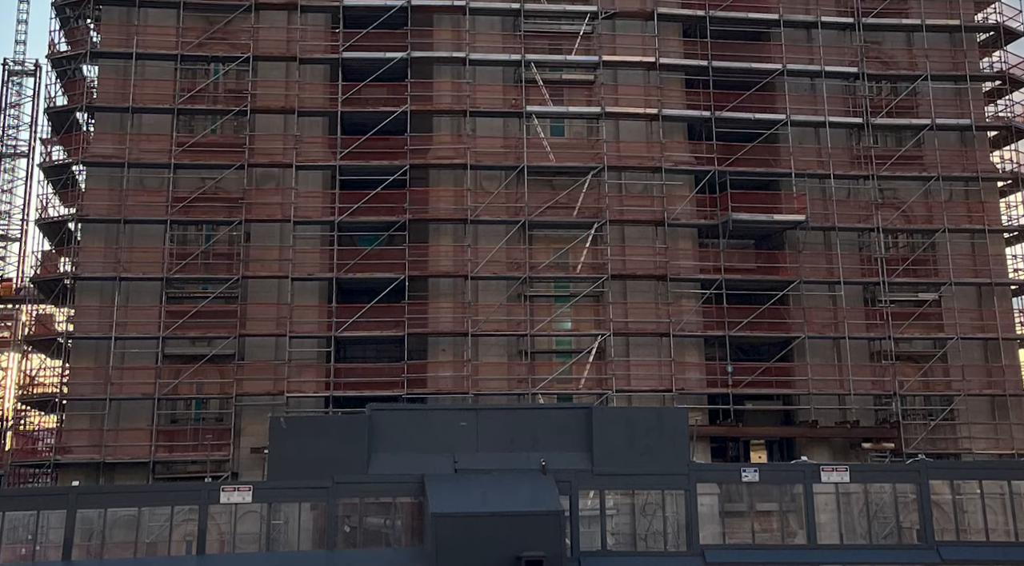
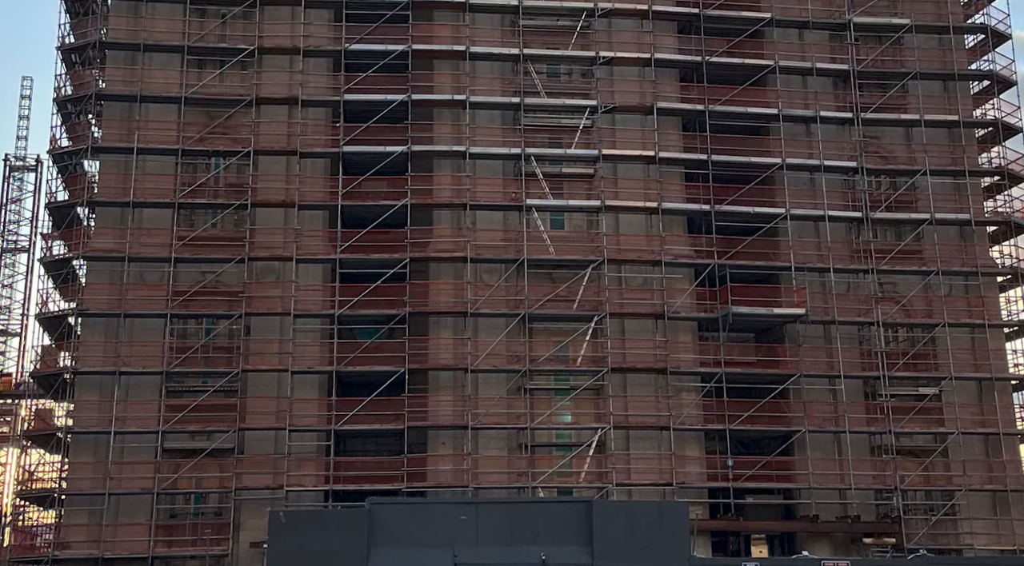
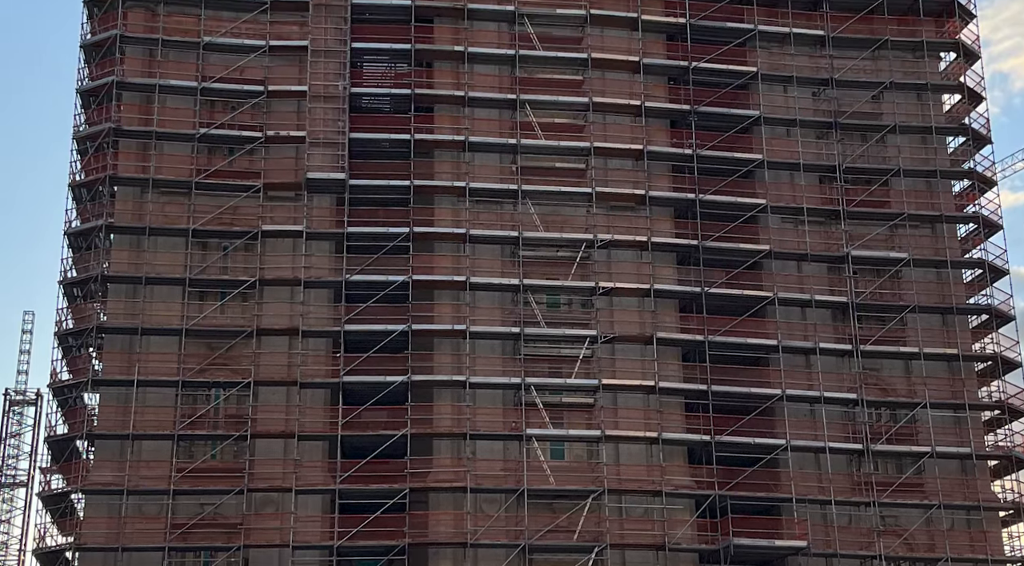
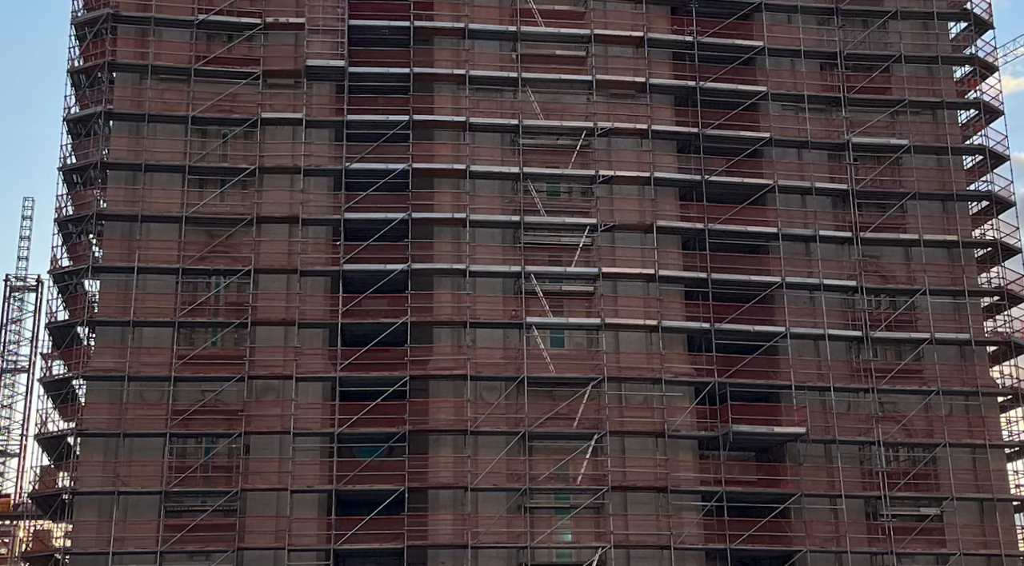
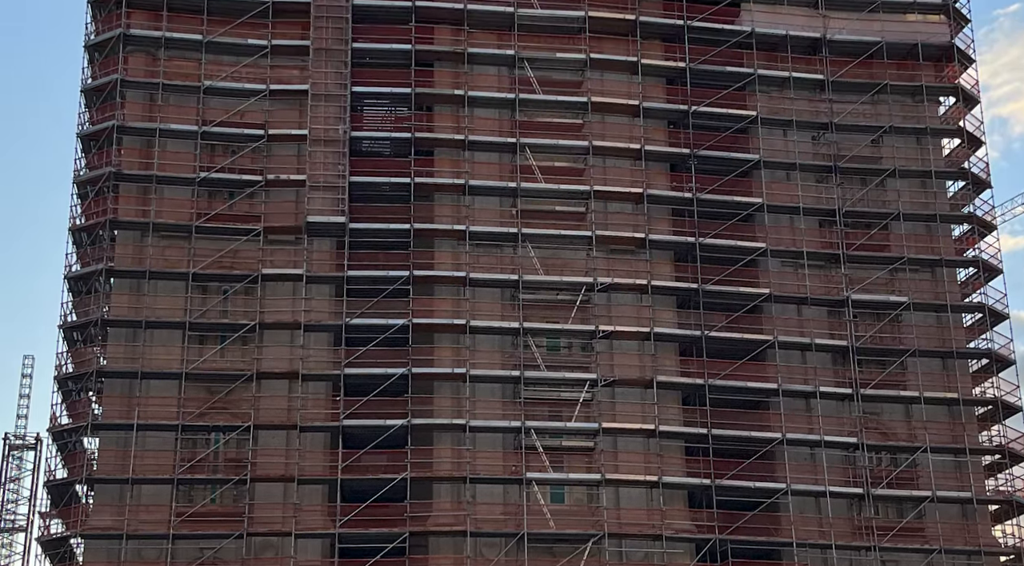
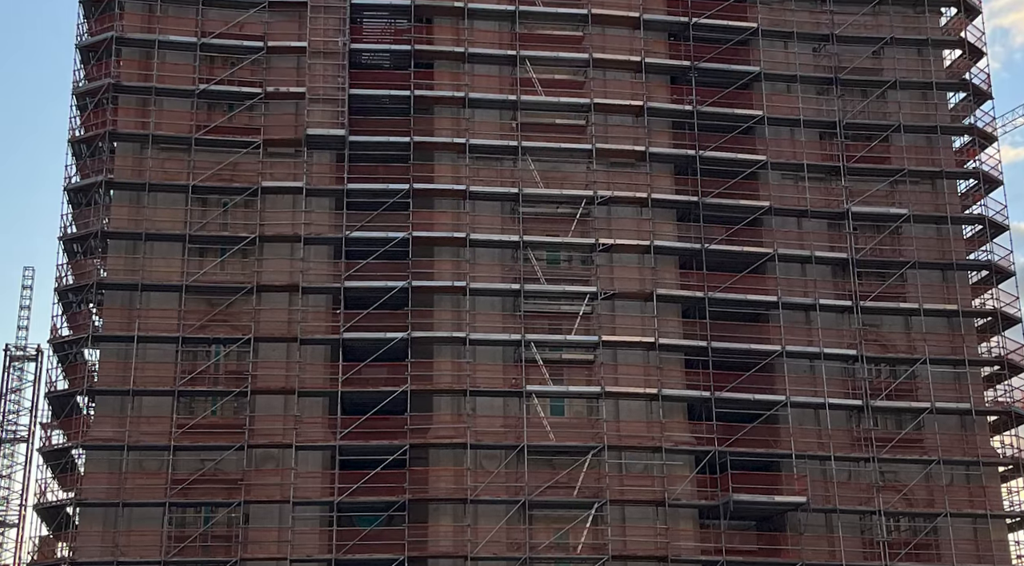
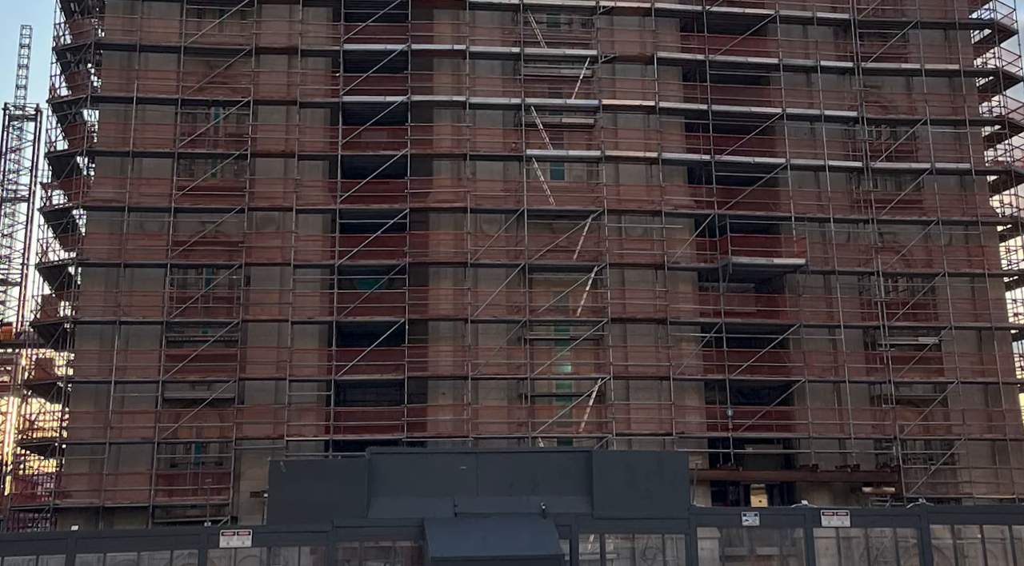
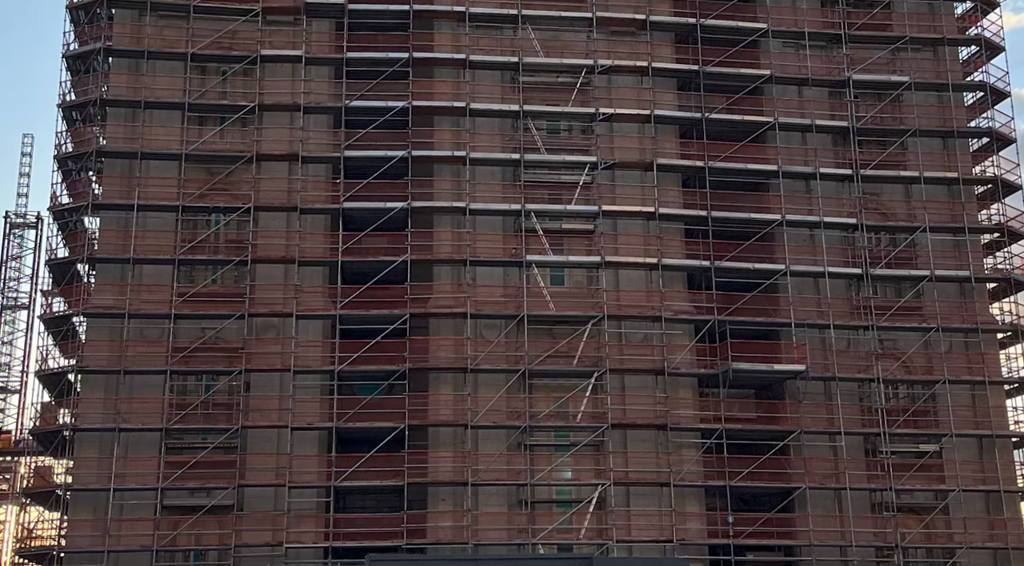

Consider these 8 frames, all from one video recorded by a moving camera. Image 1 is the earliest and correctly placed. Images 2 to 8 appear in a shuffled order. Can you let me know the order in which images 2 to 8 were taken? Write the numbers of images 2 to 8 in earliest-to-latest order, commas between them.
7, 2, 8, 4, 6, 3, 5
